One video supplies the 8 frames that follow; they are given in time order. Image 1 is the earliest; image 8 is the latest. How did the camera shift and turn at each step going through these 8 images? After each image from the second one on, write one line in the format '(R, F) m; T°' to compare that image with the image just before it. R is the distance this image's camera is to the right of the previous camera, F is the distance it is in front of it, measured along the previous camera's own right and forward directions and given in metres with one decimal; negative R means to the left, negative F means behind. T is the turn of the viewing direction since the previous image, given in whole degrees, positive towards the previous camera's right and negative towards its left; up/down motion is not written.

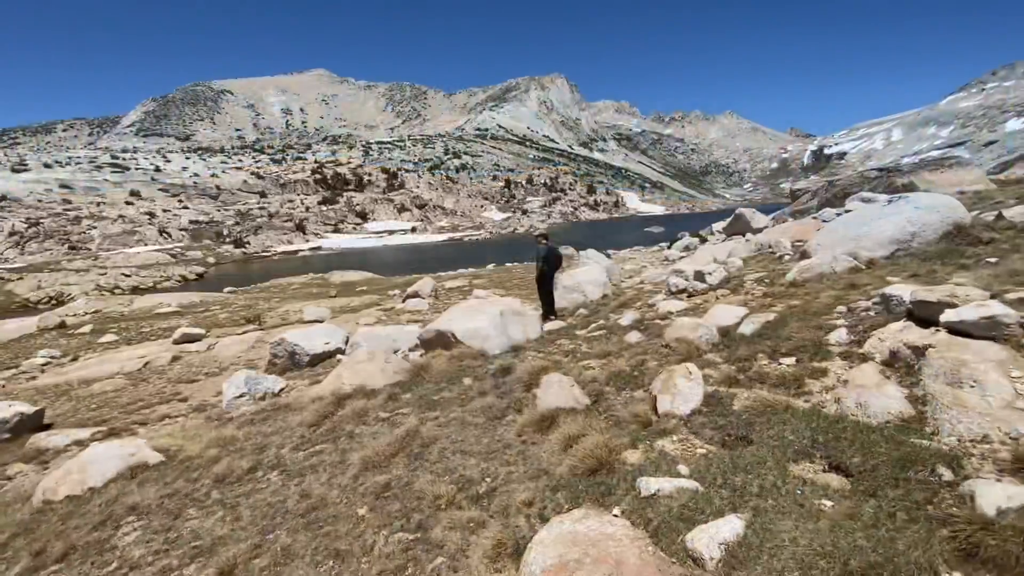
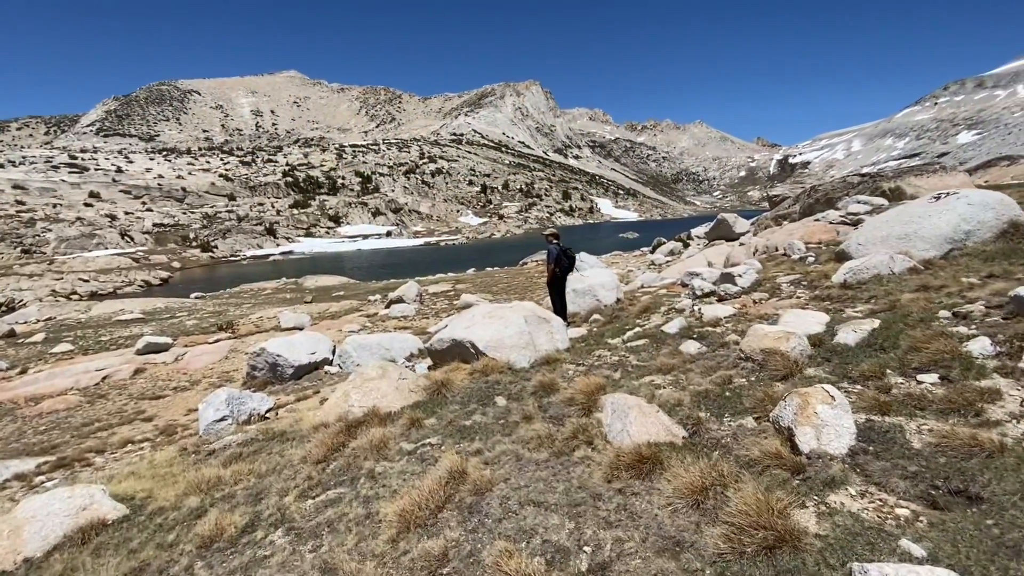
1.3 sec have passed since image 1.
(-1.0, +1.3) m; +3°
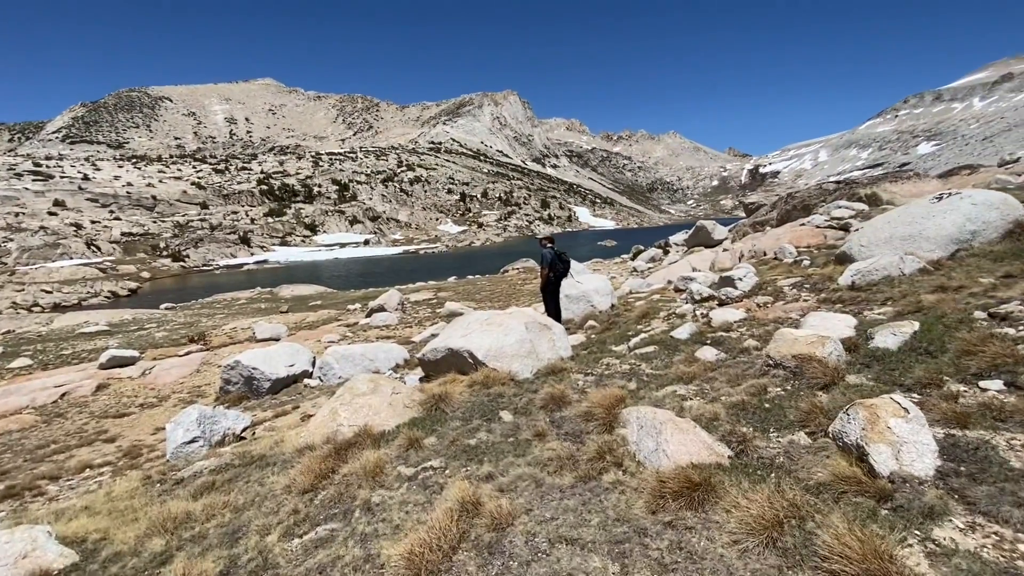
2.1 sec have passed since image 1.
(-0.4, +0.6) m; +2°
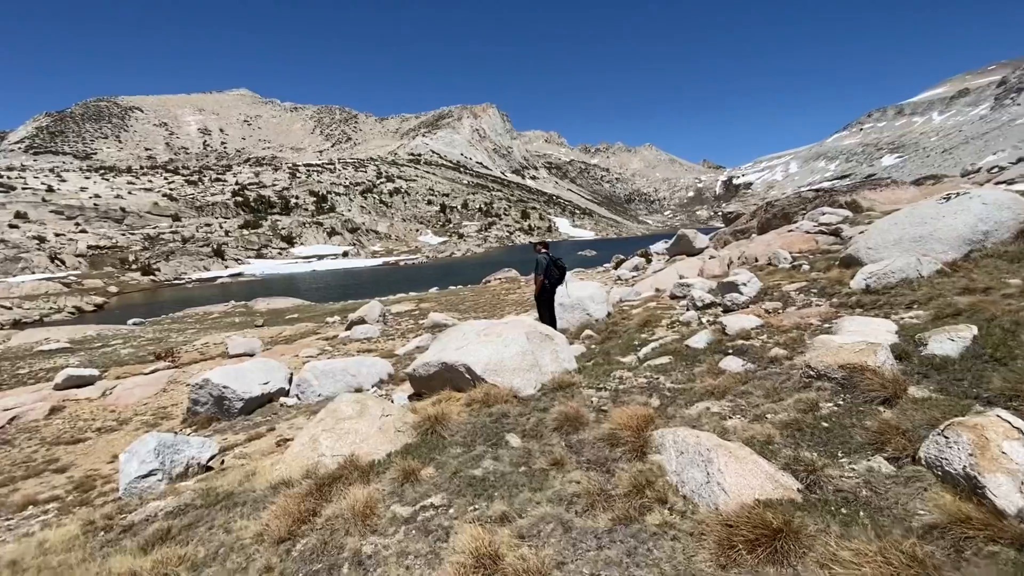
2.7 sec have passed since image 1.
(-0.3, +0.8) m; +2°
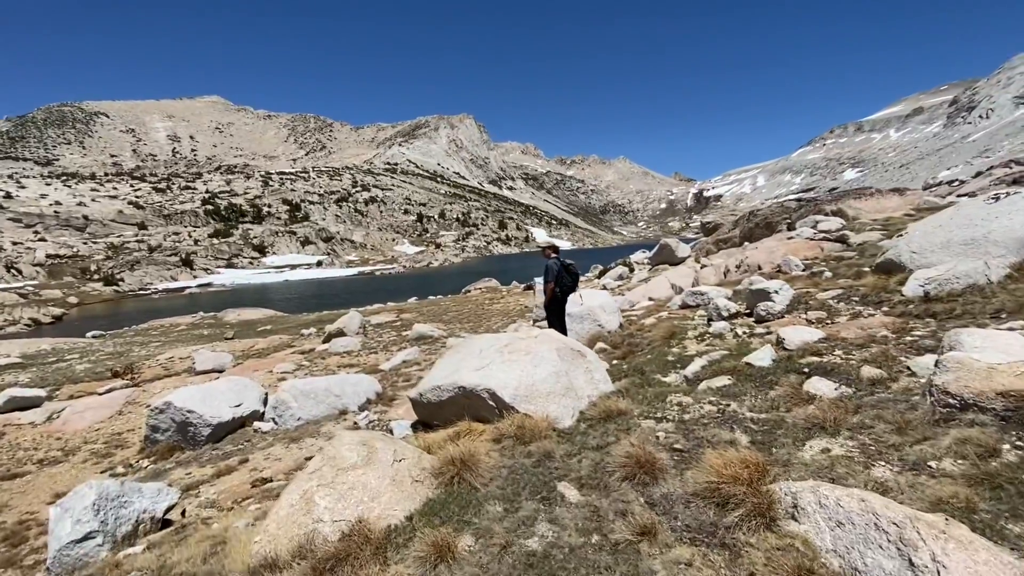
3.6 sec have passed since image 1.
(-0.7, +1.3) m; +3°
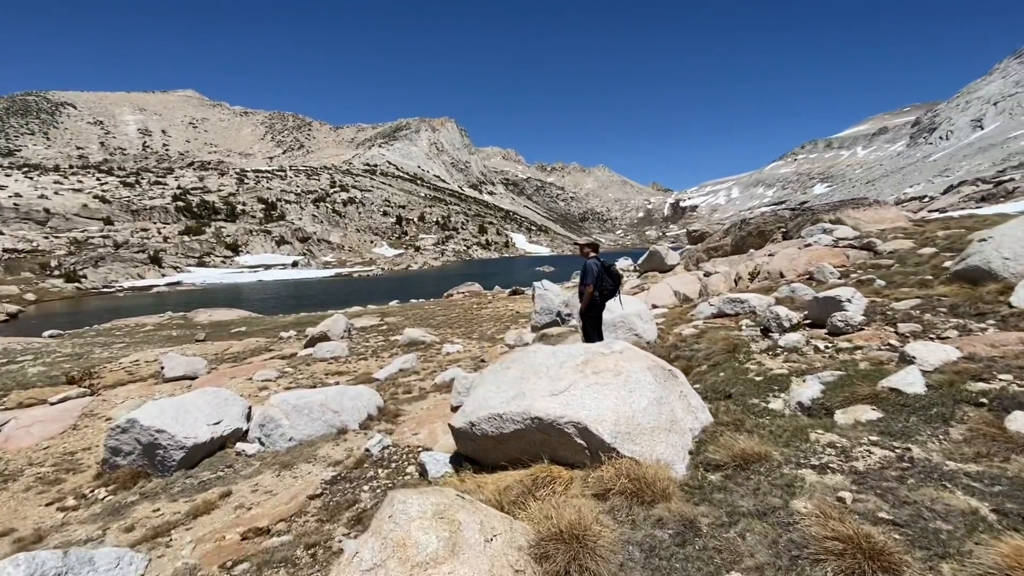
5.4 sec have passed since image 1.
(-1.1, +1.5) m; +3°
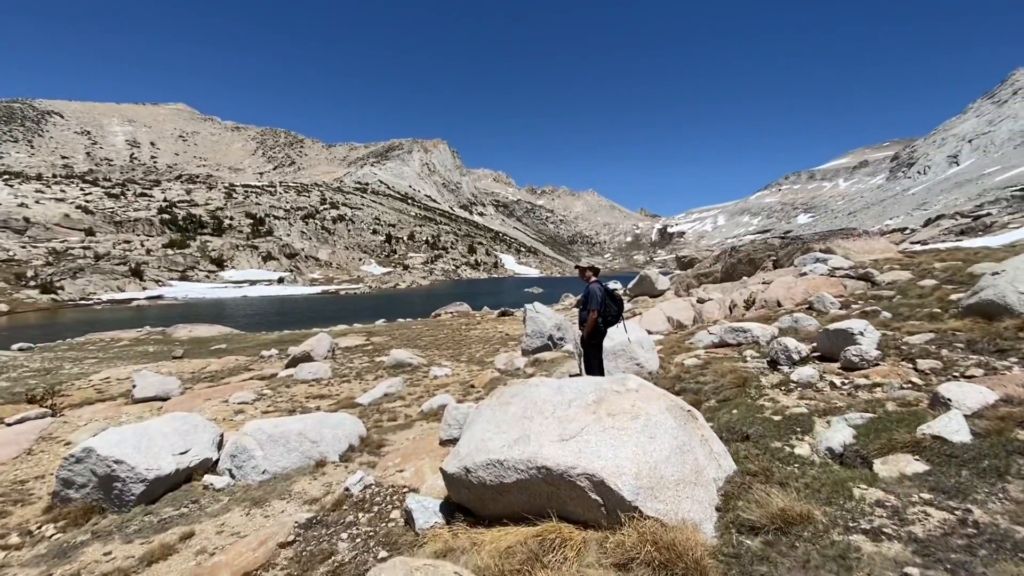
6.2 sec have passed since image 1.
(-0.2, +0.6) m; +1°
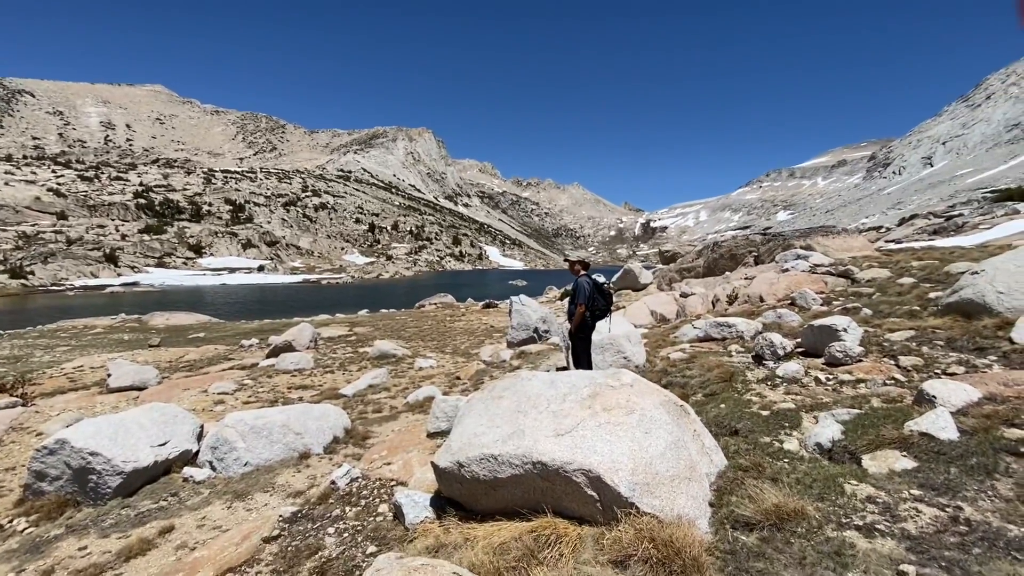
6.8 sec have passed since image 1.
(-0.1, +0.1) m; +2°
